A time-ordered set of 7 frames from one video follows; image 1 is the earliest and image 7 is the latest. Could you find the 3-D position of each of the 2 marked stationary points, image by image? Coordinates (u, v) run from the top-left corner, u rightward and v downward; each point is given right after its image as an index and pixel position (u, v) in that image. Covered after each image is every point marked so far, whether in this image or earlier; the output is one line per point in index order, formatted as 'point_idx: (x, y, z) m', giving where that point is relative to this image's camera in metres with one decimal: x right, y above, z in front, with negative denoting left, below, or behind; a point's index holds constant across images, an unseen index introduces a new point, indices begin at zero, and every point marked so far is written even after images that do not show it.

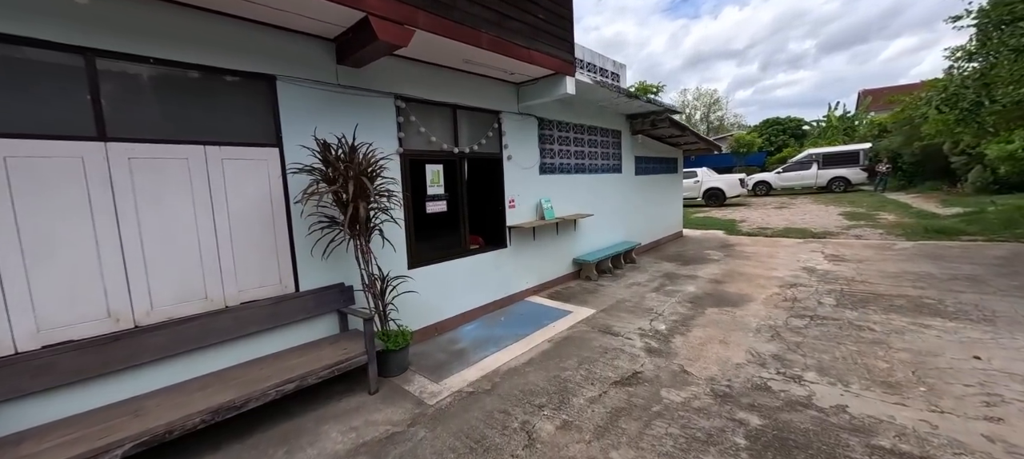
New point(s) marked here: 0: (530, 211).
0: (+0.3, +0.3, +6.5) m
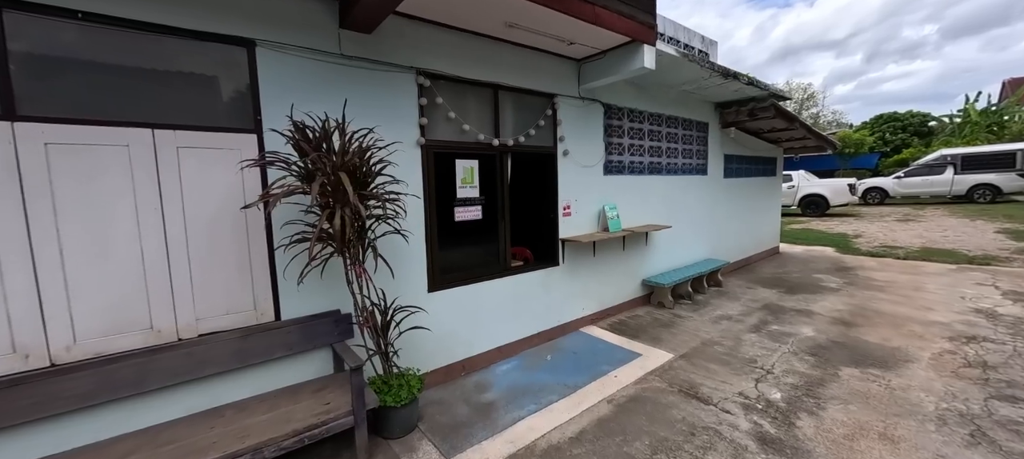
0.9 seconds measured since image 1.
0: (+1.0, +0.1, +5.2) m
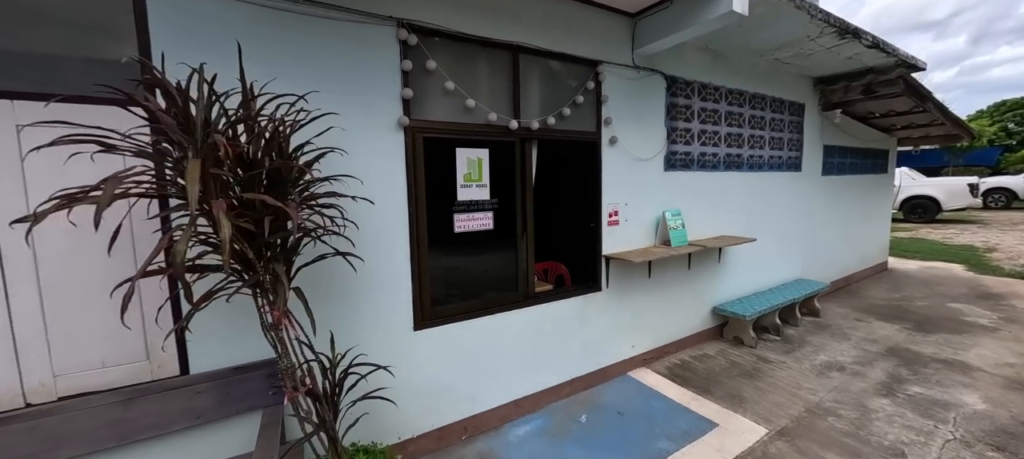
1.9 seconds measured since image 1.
0: (+1.3, 0.0, +3.9) m
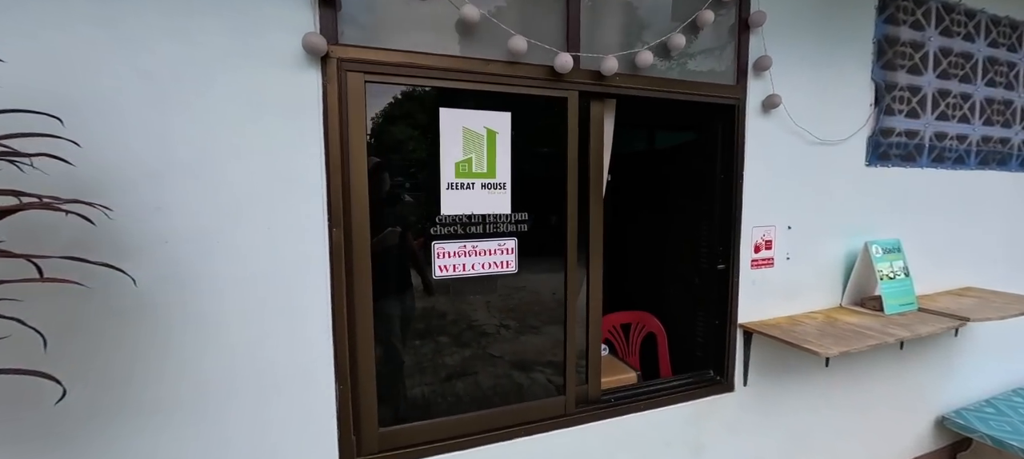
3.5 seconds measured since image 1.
0: (+1.6, -0.2, +2.1) m
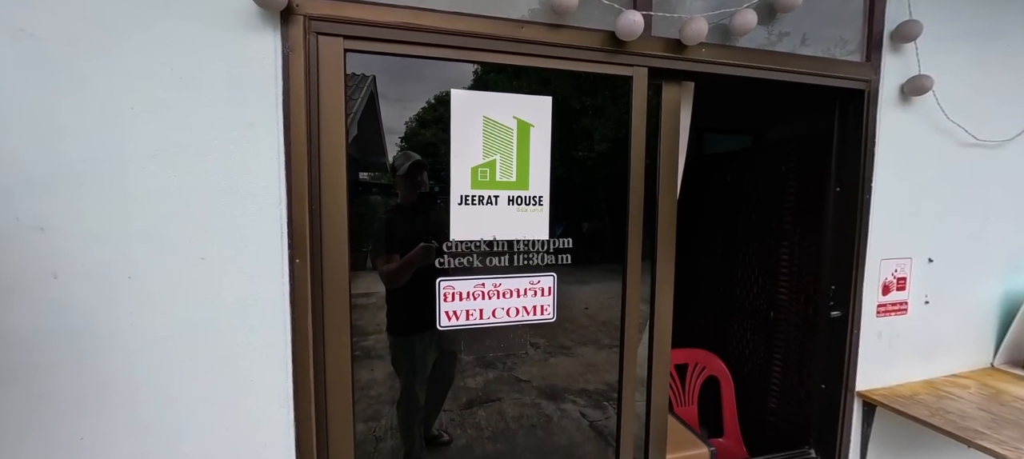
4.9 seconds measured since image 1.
0: (+1.7, -0.4, +1.5) m
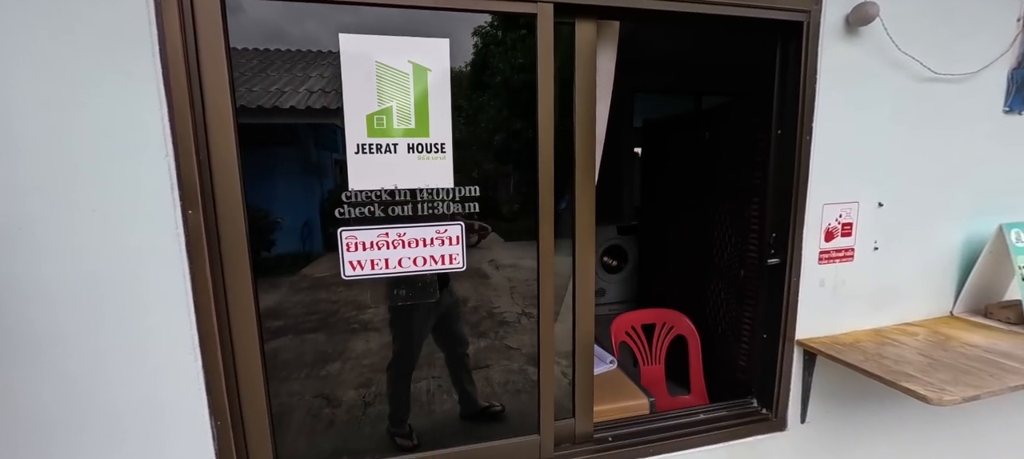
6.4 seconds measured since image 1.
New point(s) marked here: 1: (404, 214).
0: (+1.5, -0.2, +1.5) m
1: (-0.3, 0.0, +1.1) m
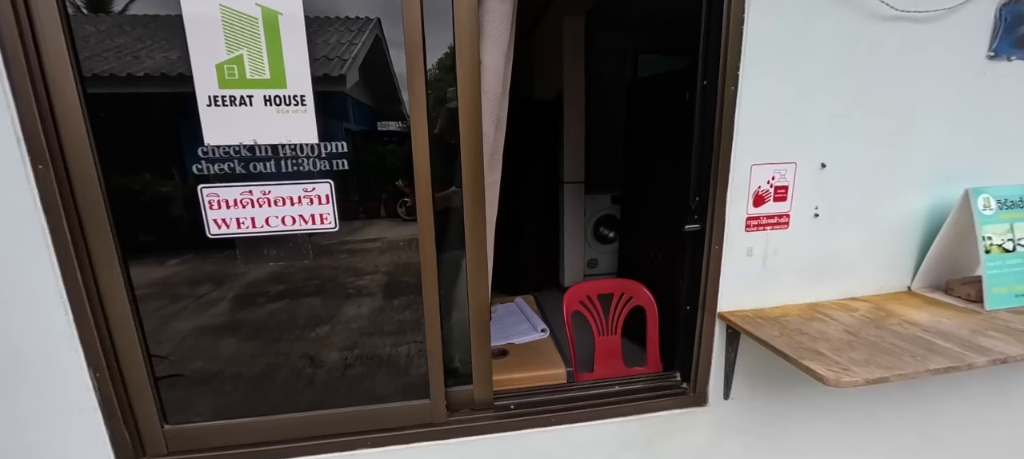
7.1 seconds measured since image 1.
0: (+1.2, 0.0, +1.3) m
1: (-0.6, +0.2, +1.0) m
